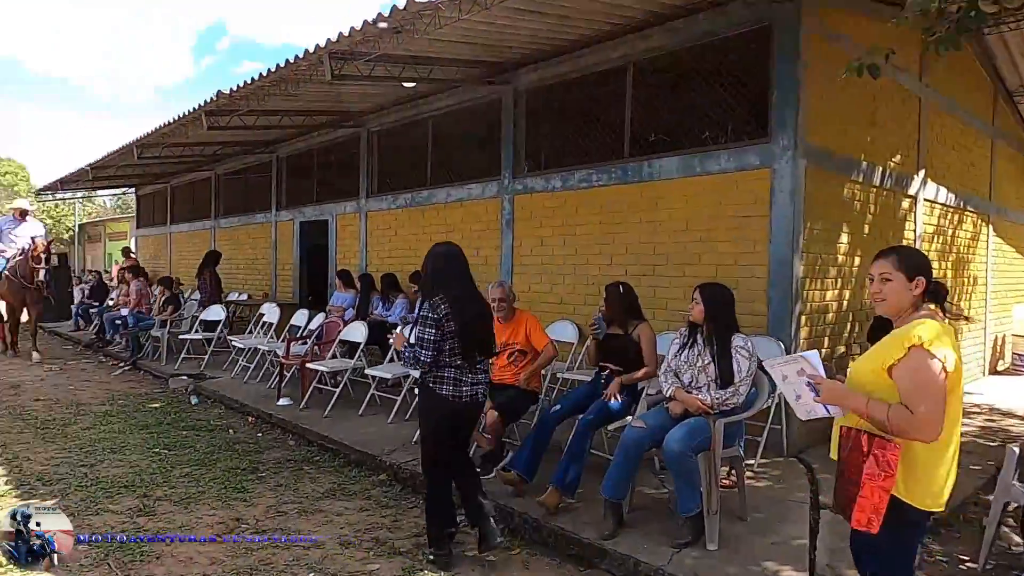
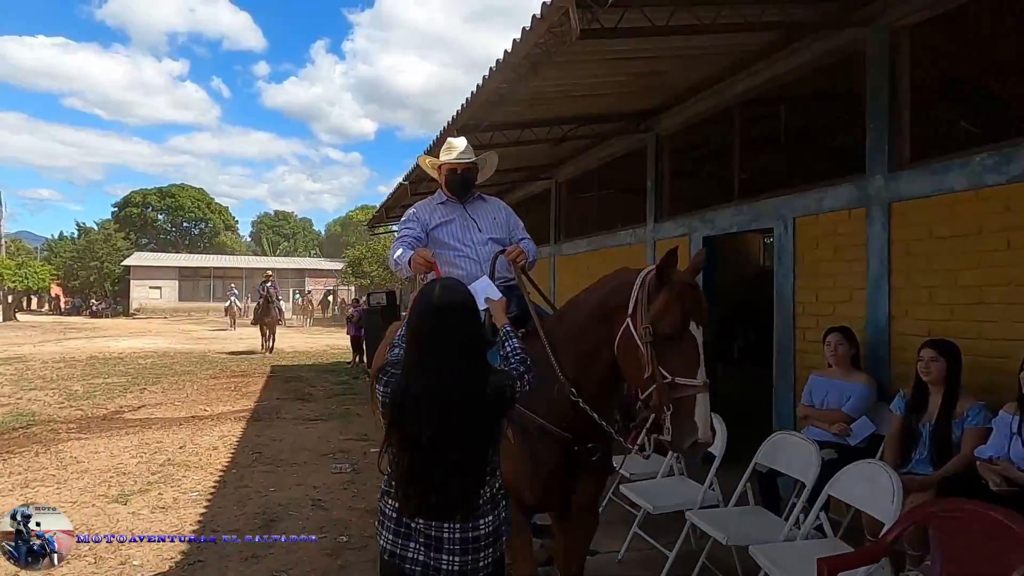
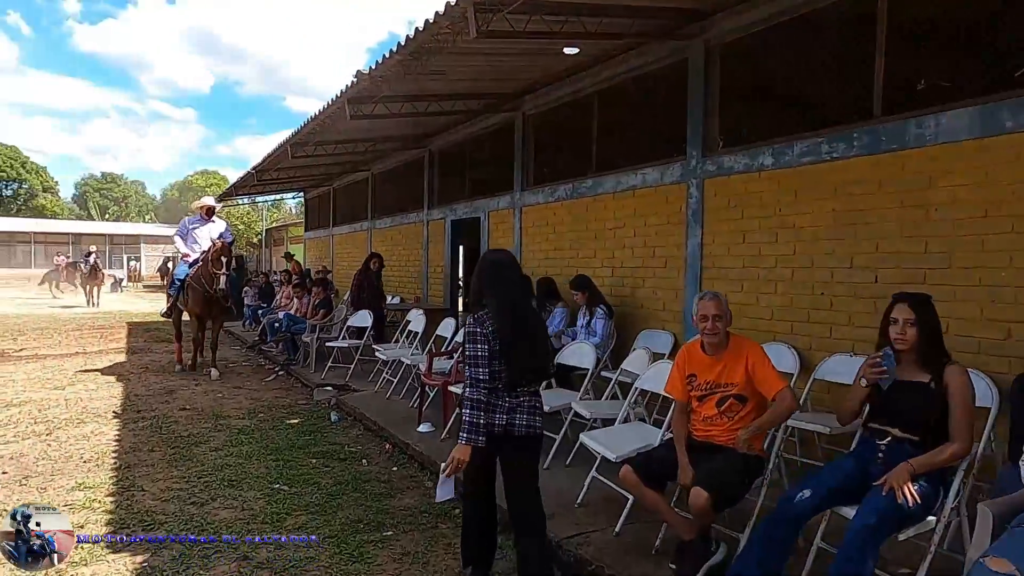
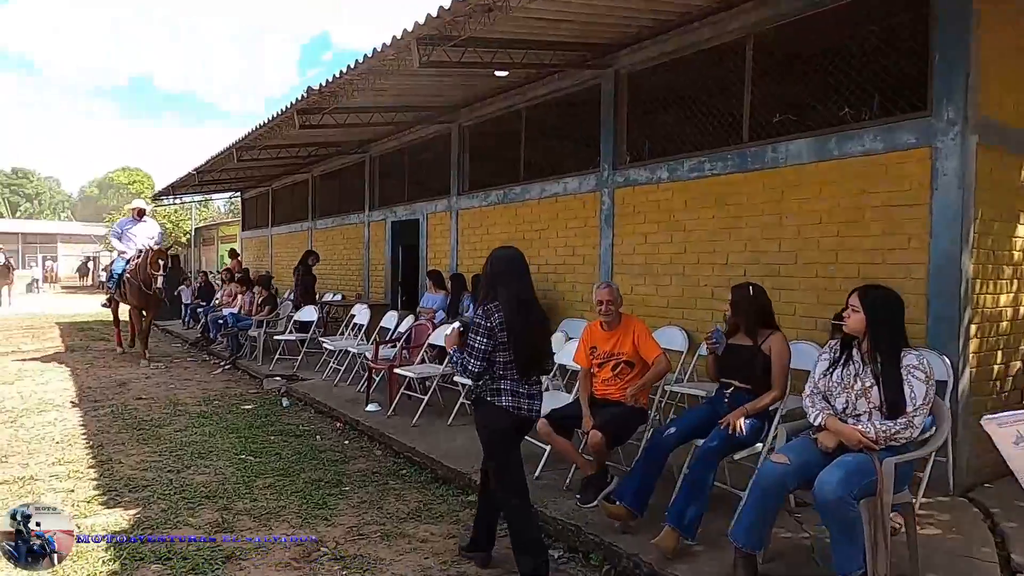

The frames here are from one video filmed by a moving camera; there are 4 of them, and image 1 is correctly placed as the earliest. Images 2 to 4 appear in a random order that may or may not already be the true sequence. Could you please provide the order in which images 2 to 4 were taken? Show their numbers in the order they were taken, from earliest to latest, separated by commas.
4, 3, 2
